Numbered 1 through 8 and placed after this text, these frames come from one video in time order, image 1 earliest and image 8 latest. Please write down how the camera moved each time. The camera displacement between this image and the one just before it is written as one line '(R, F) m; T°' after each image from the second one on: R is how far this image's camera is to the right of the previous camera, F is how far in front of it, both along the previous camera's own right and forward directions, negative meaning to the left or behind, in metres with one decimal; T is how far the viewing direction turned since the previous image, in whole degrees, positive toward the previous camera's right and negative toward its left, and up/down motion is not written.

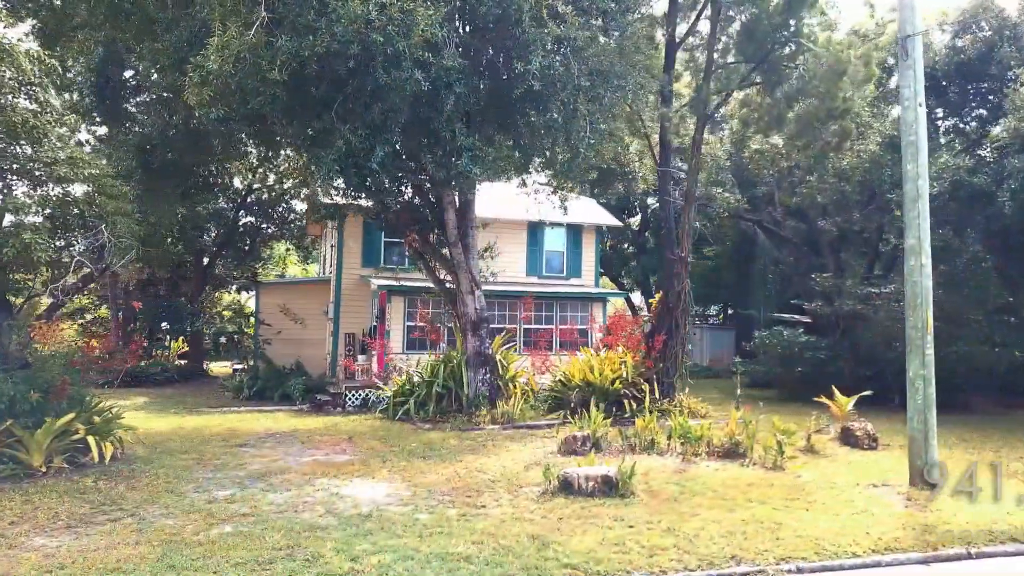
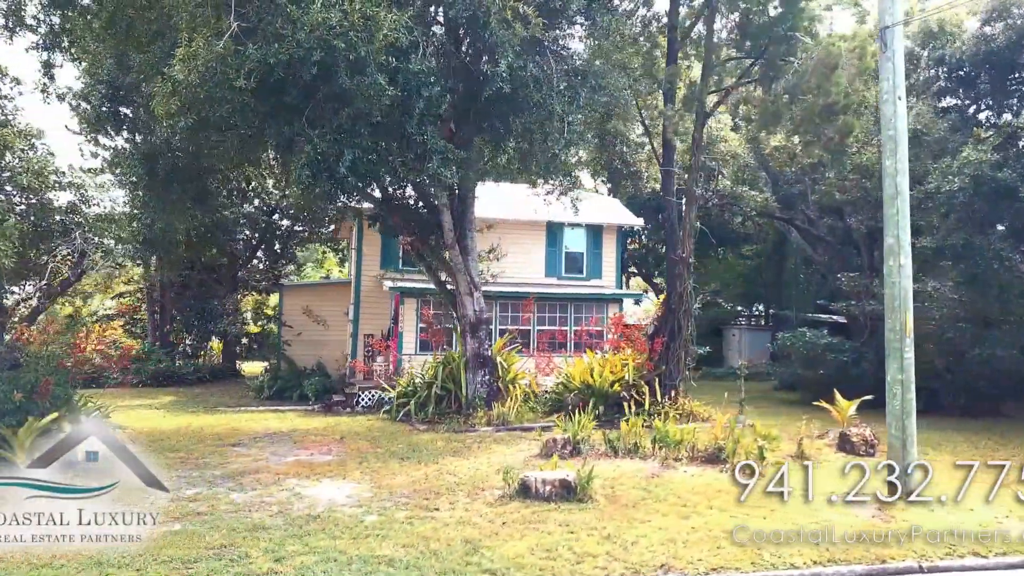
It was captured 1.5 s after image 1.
(+1.1, +0.1) m; -4°
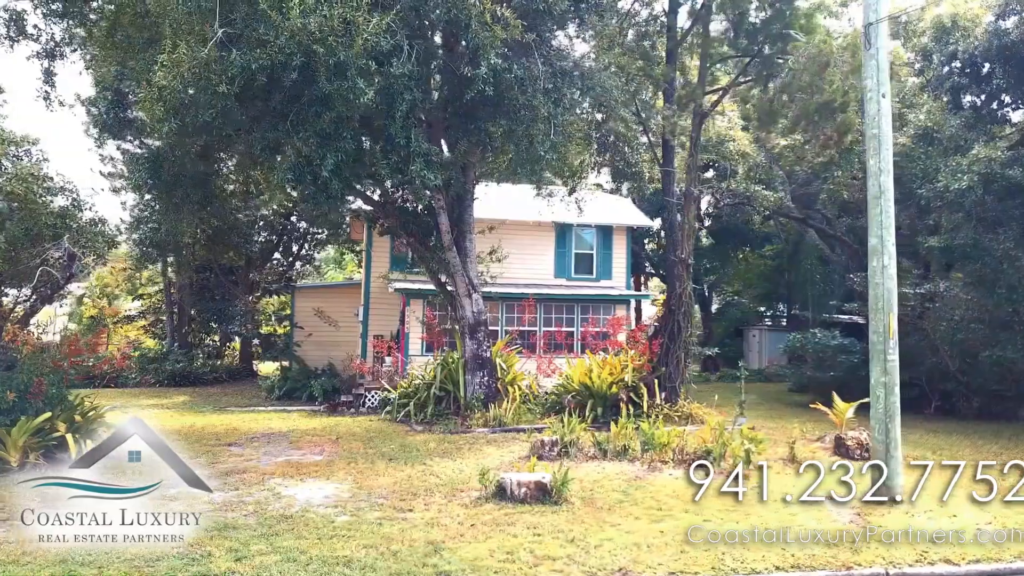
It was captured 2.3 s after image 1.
(+0.6, 0.0) m; -2°
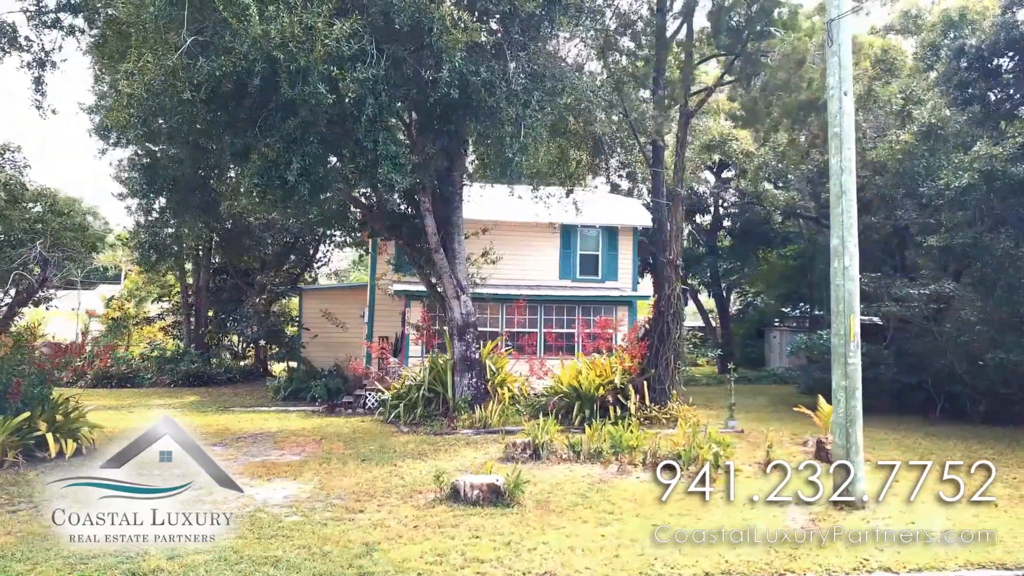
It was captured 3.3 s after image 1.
(+0.9, 0.0) m; -3°
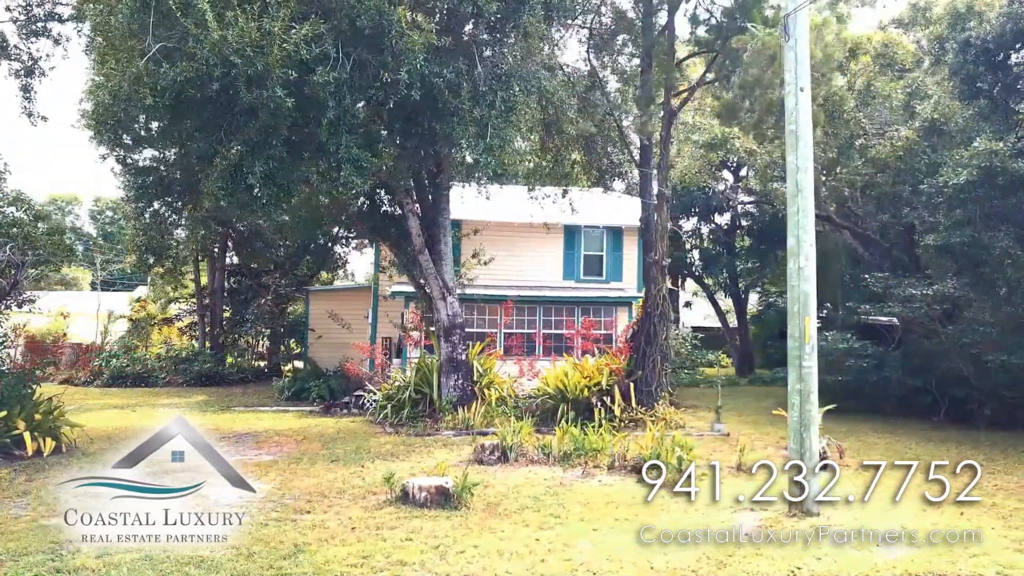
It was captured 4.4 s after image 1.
(+1.0, +0.1) m; -3°
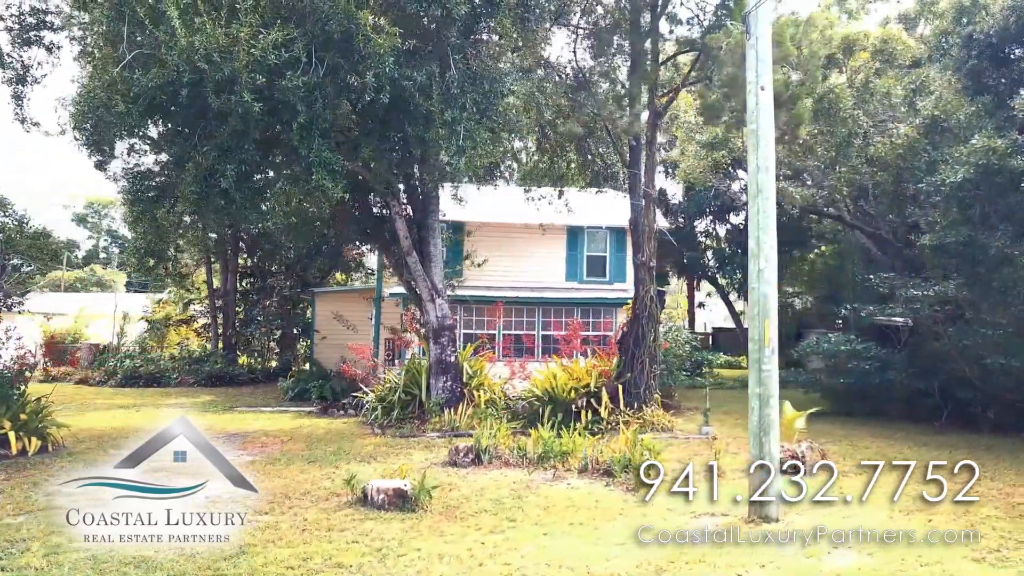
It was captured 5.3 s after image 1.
(+0.8, 0.0) m; -2°
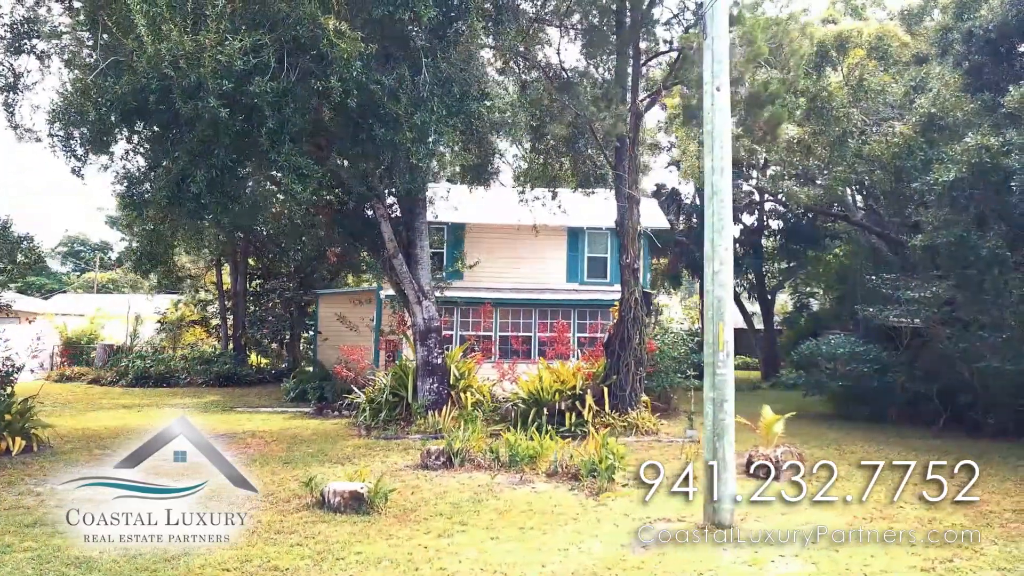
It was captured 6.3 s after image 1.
(+0.8, 0.0) m; -2°
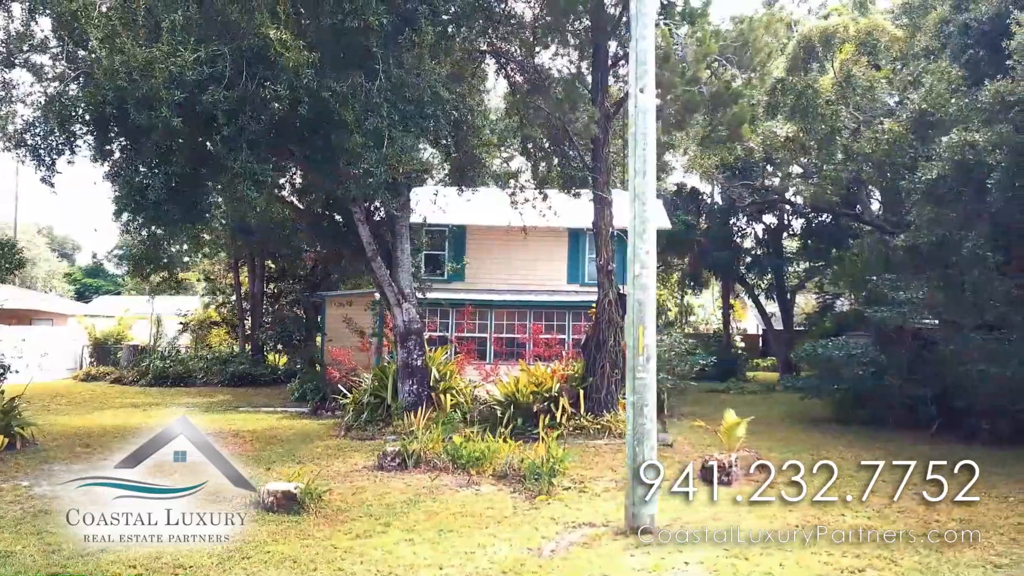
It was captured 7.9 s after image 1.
(+1.3, 0.0) m; -3°
